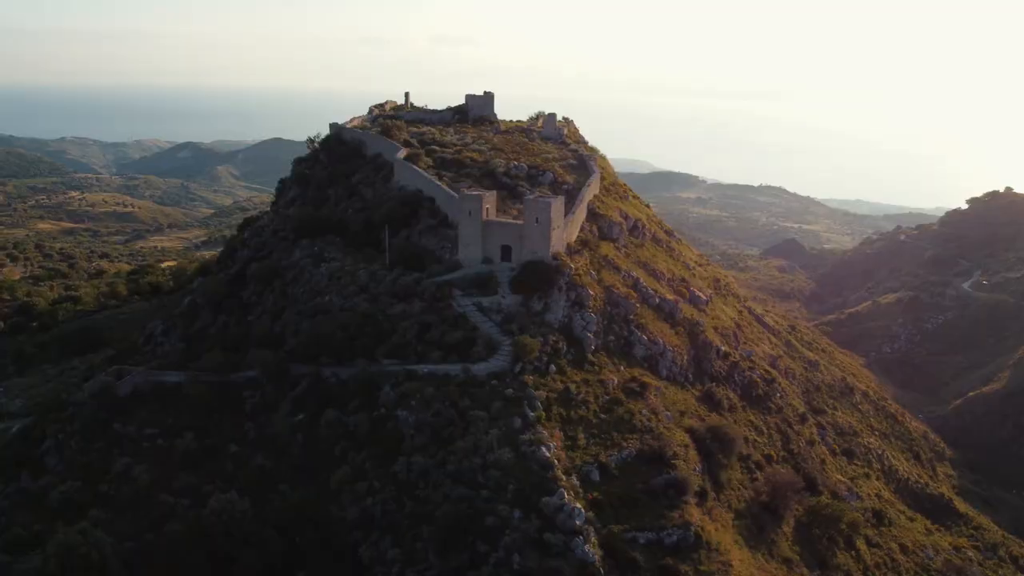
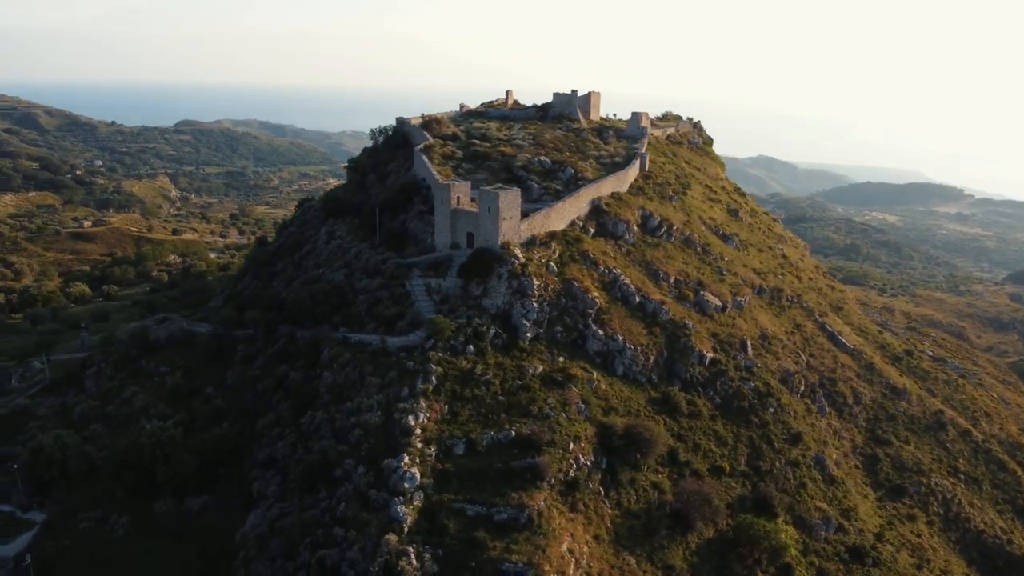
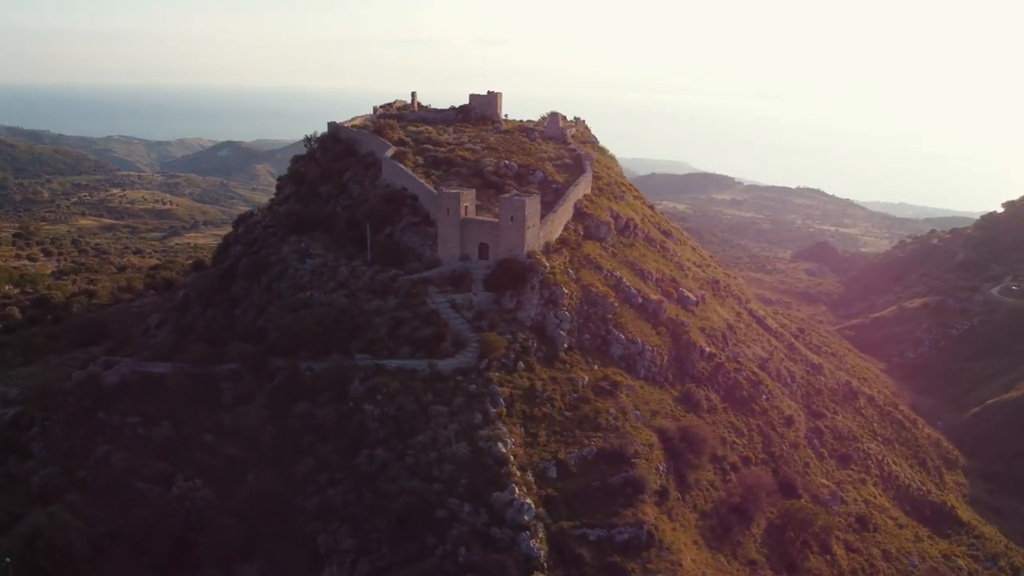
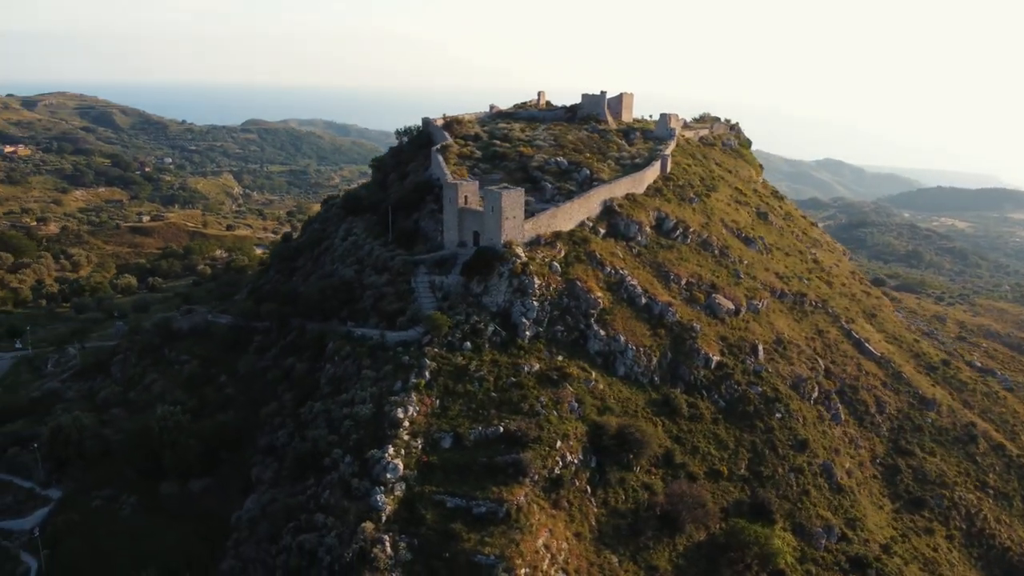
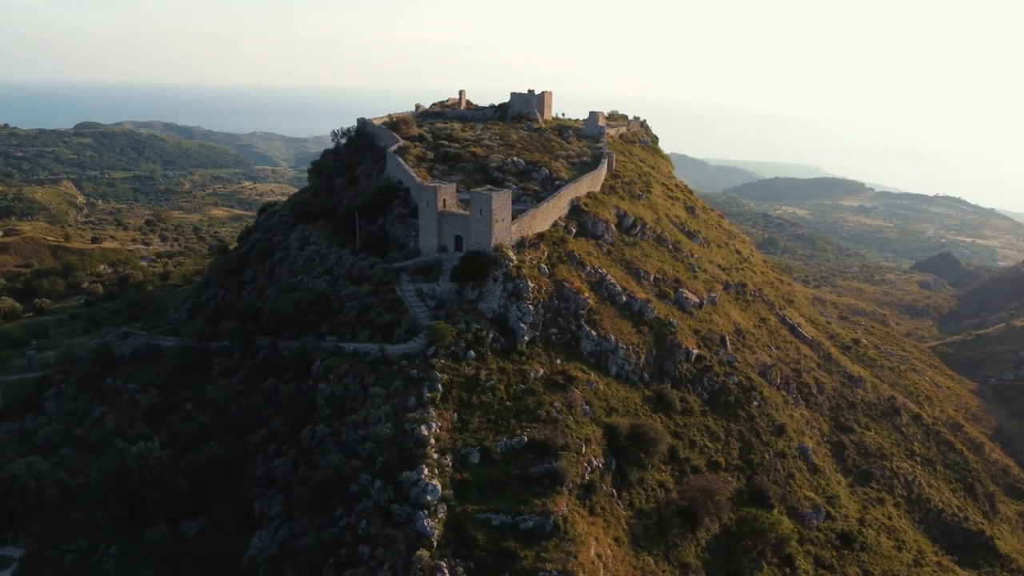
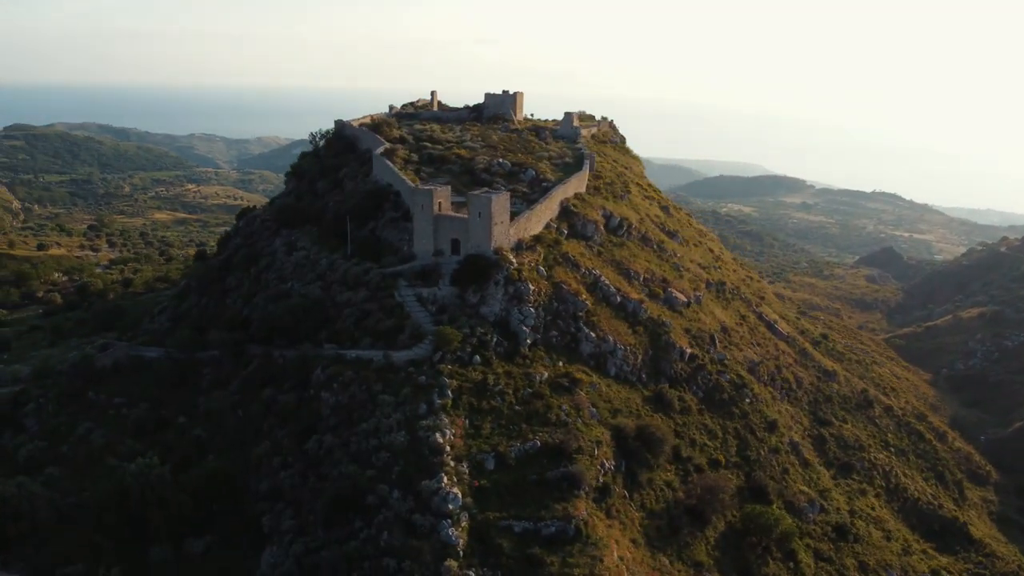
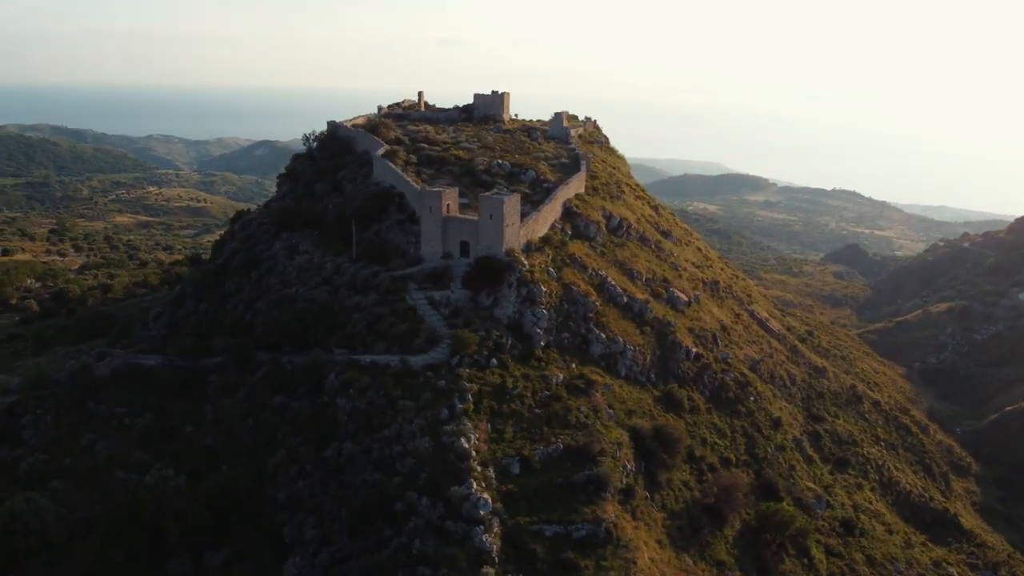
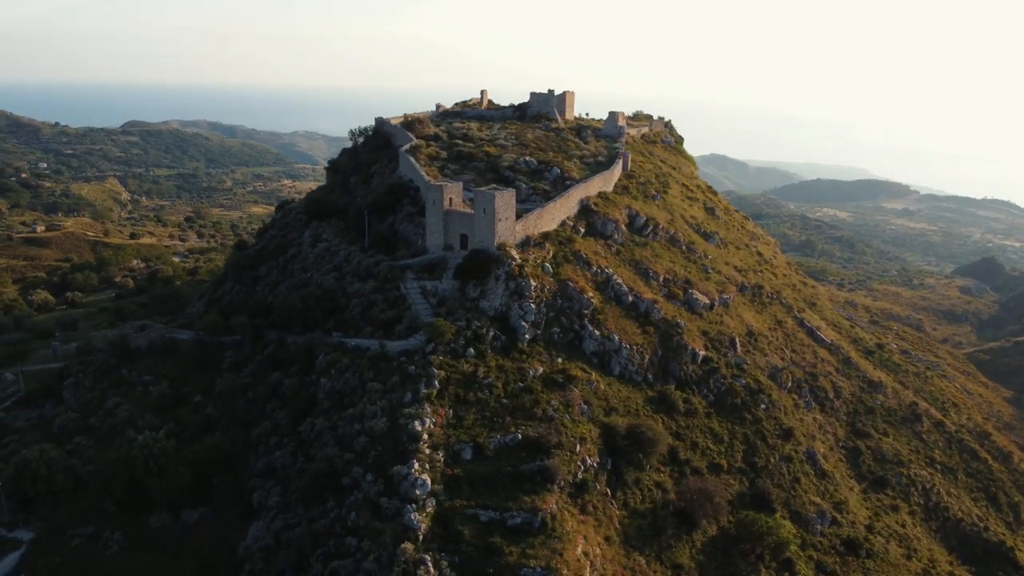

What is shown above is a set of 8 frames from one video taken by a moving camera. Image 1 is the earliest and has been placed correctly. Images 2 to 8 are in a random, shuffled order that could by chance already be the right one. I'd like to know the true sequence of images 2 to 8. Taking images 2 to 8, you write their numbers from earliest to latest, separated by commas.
3, 7, 6, 5, 8, 2, 4
